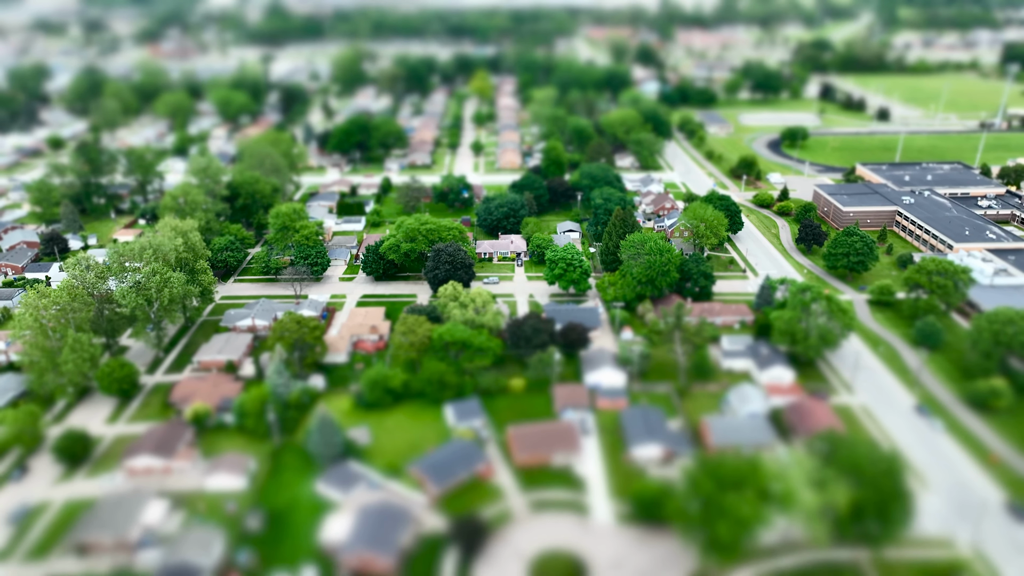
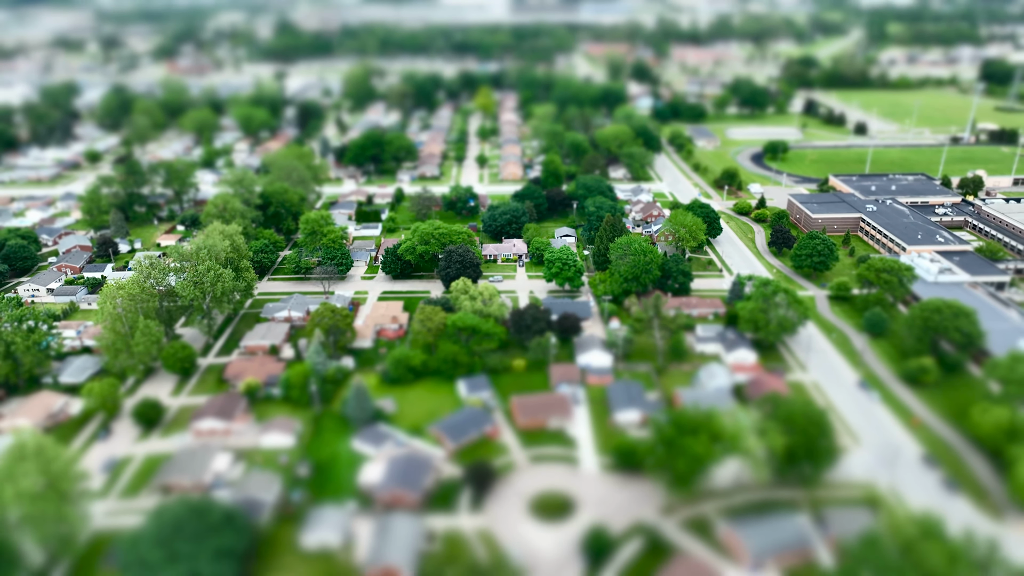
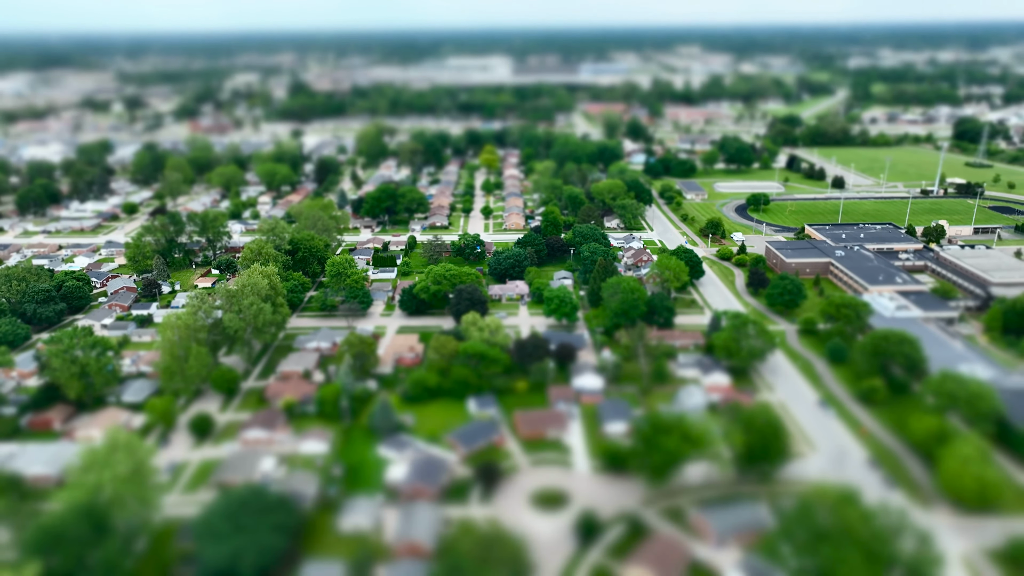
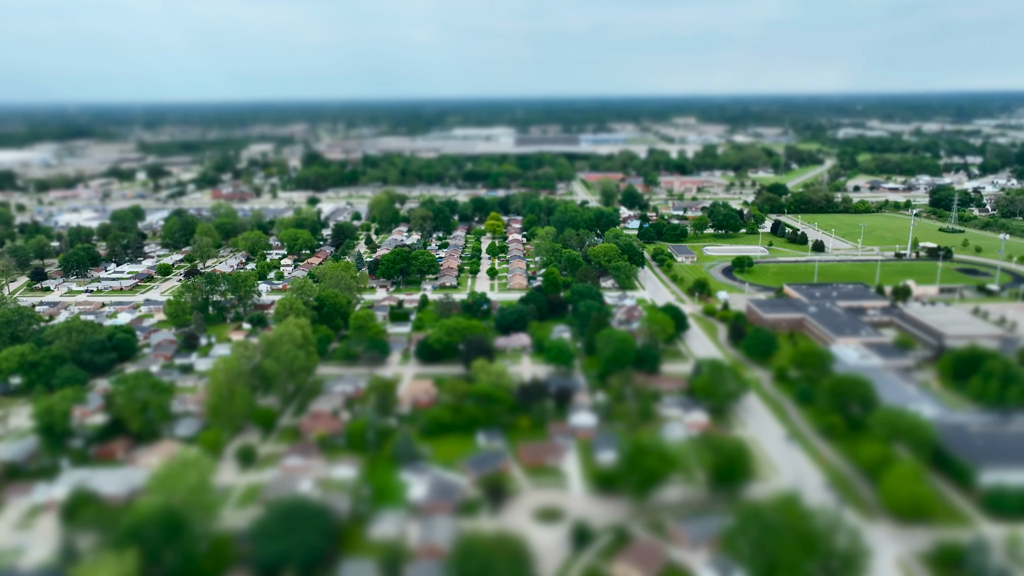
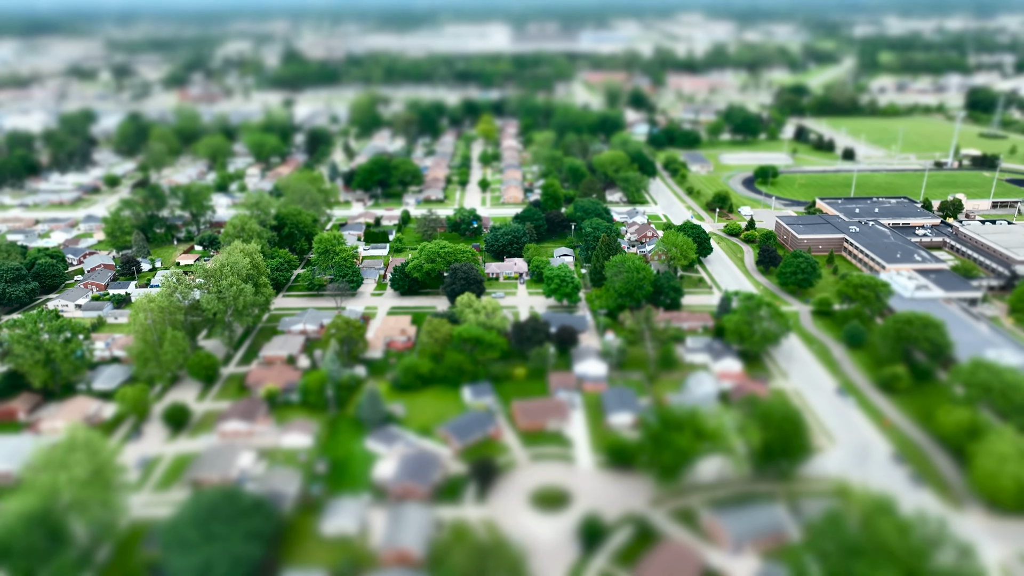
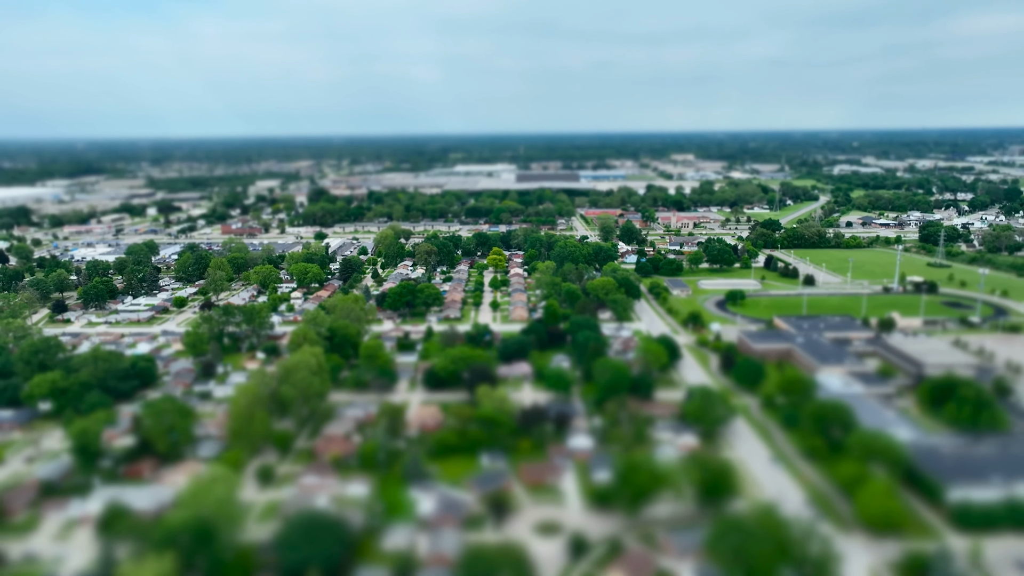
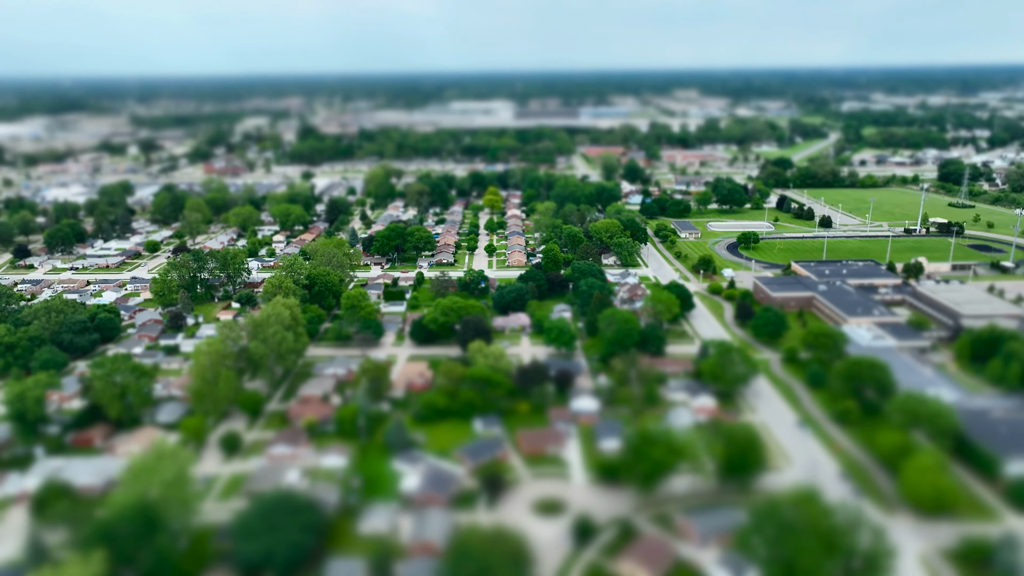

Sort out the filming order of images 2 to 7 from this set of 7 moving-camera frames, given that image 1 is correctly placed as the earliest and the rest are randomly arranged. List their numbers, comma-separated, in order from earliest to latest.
2, 5, 3, 7, 4, 6
